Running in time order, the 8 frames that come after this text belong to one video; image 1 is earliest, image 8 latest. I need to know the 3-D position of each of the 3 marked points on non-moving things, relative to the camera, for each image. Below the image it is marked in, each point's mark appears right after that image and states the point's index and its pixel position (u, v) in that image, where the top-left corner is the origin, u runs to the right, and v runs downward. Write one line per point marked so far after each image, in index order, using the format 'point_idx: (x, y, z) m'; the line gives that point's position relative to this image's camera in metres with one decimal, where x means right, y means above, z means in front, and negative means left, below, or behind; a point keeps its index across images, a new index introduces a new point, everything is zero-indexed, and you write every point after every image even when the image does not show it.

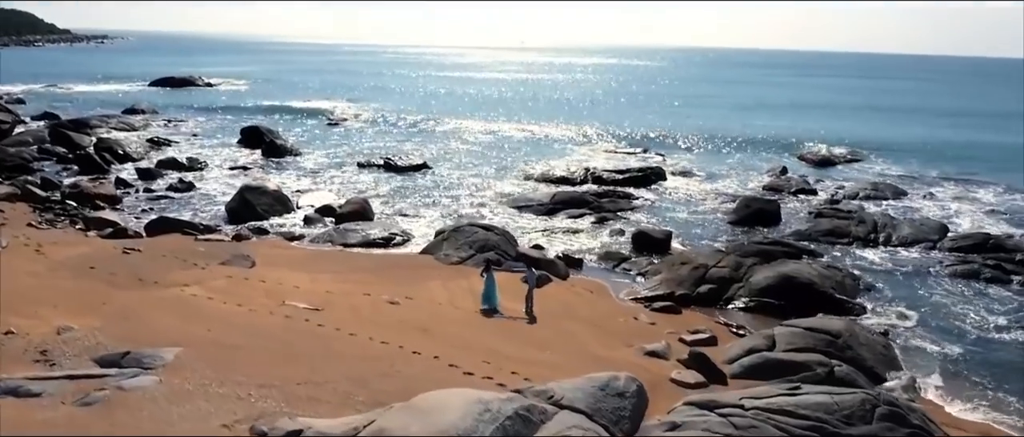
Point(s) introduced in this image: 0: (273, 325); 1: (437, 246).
0: (-4.0, -1.8, +13.6) m
1: (-1.9, -0.7, +19.8) m
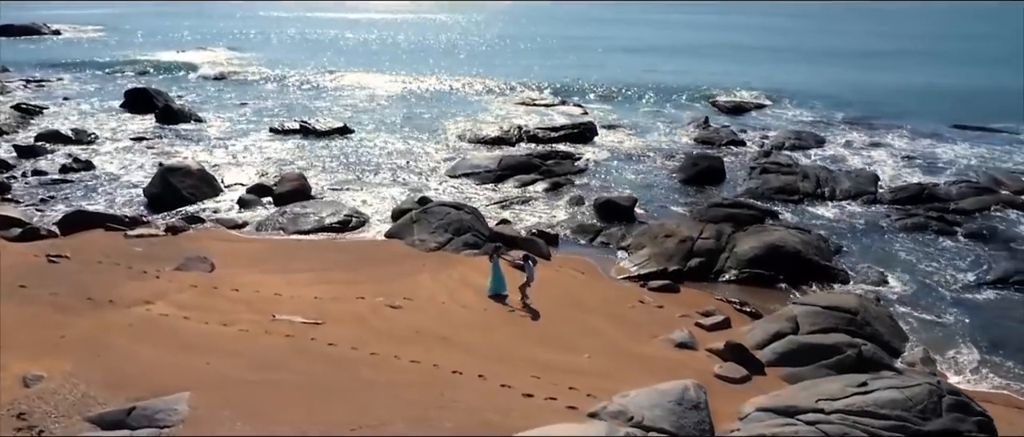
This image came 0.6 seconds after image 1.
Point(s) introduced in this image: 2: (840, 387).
0: (-3.5, -2.0, +12.0) m
1: (-2.5, -0.3, +18.4) m
2: (+4.5, -2.3, +10.8) m
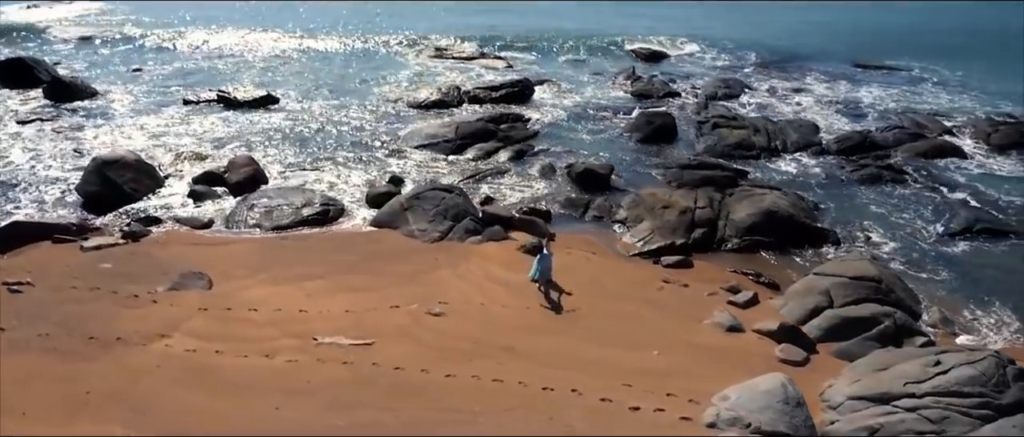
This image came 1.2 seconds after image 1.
0: (-2.3, -2.3, +11.1) m
1: (-2.5, 0.0, +17.4) m
2: (+5.8, -2.1, +11.2) m
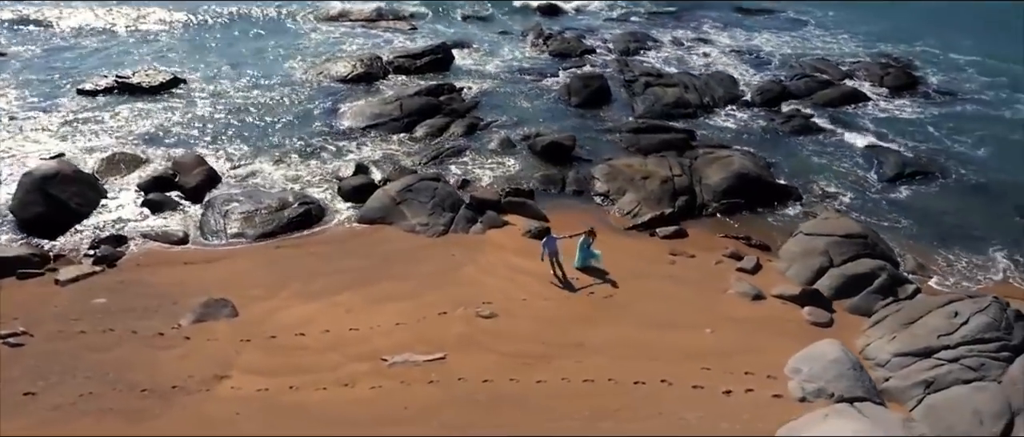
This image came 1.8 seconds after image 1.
0: (-0.9, -2.5, +11.0) m
1: (-2.5, +0.1, +17.0) m
2: (+6.9, -1.6, +12.7) m
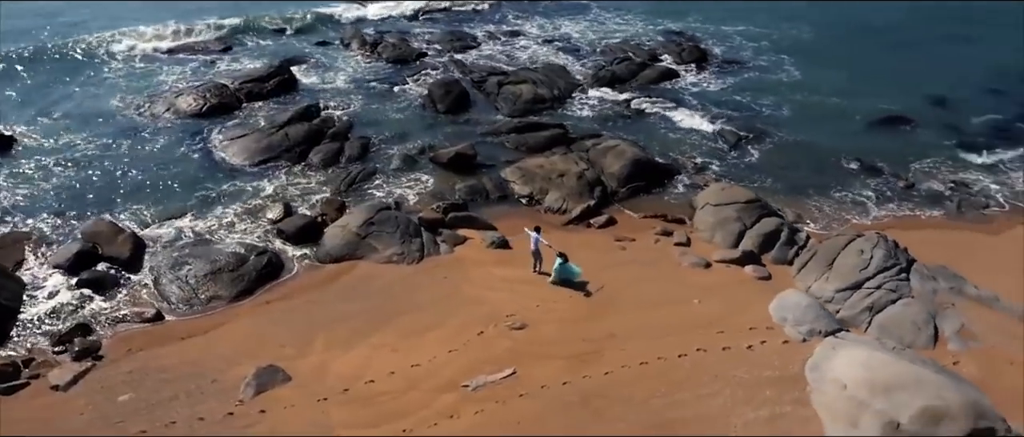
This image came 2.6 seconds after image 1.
0: (+0.5, -3.0, +12.5) m
1: (-3.3, -0.7, +17.5) m
2: (+7.2, -0.8, +16.5) m
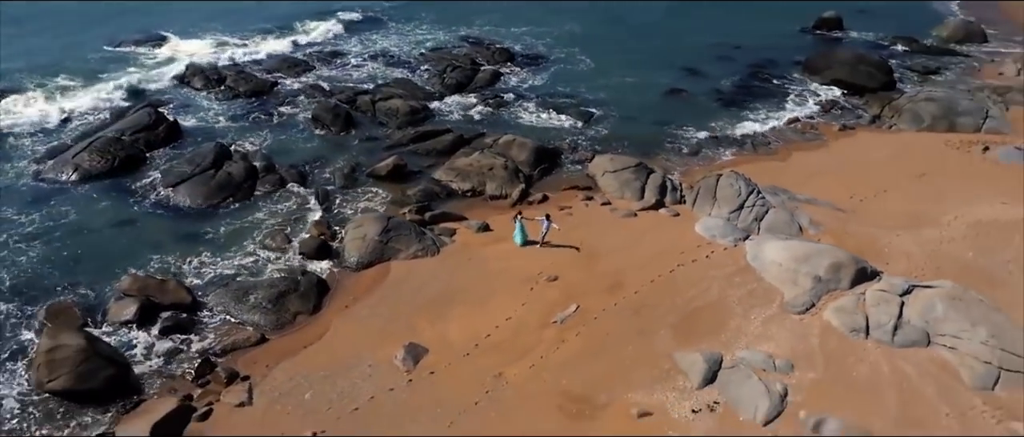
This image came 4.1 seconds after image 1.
0: (+2.4, -2.4, +18.1) m
1: (-3.3, -0.9, +21.3) m
2: (+6.6, +0.9, +24.1) m
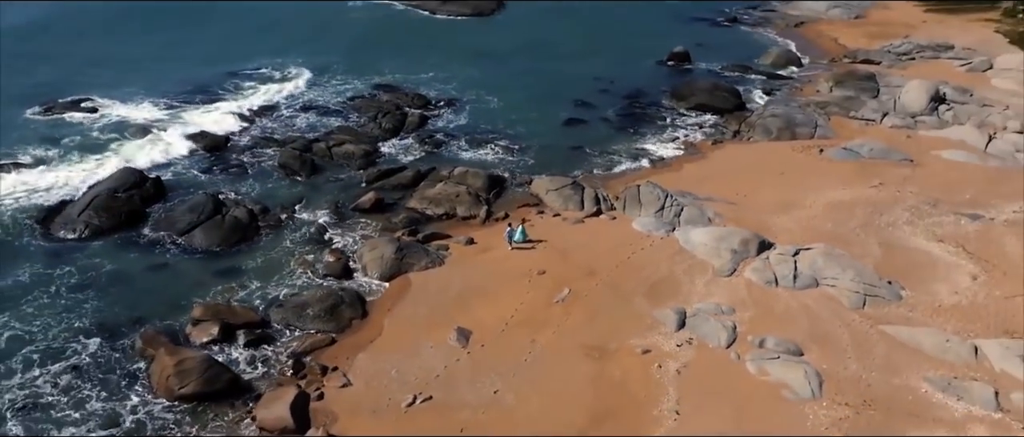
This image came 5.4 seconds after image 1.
0: (+2.8, -2.4, +24.2) m
1: (-3.6, -1.6, +26.3) m
2: (+5.4, +0.9, +31.0) m
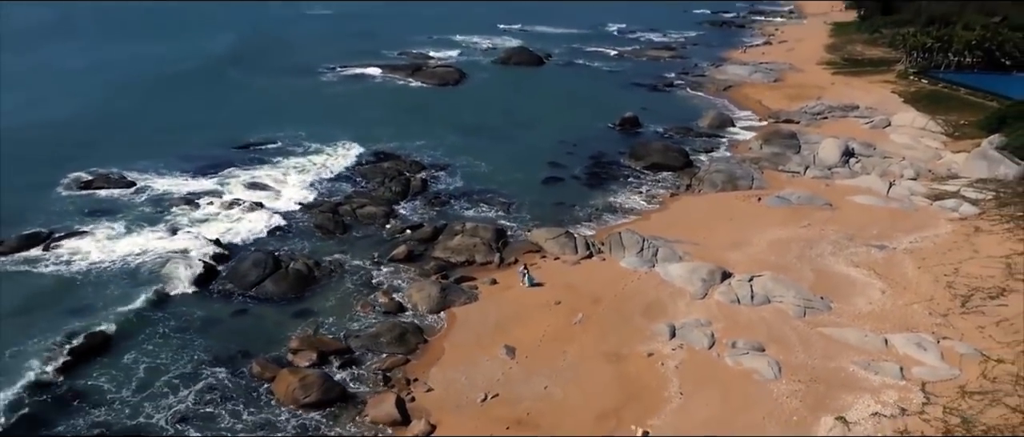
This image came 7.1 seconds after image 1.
0: (+3.8, -4.0, +31.3) m
1: (-2.7, -3.5, +32.9) m
2: (+5.8, -1.0, +38.6) m
